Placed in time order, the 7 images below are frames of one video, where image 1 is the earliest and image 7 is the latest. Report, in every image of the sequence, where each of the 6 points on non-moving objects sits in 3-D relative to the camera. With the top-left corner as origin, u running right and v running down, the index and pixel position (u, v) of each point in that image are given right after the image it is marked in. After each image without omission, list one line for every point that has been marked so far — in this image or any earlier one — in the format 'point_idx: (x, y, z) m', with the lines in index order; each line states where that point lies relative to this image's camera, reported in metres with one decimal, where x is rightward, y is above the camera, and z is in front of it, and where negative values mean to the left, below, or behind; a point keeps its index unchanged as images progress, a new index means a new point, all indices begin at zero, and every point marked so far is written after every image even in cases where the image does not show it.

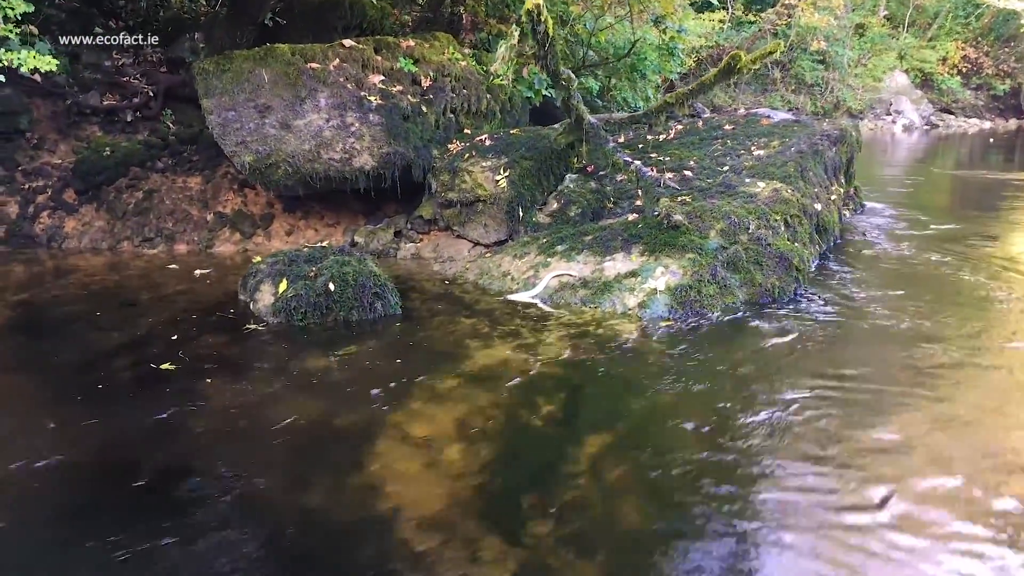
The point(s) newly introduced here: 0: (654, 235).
0: (+1.0, +0.4, +6.7) m
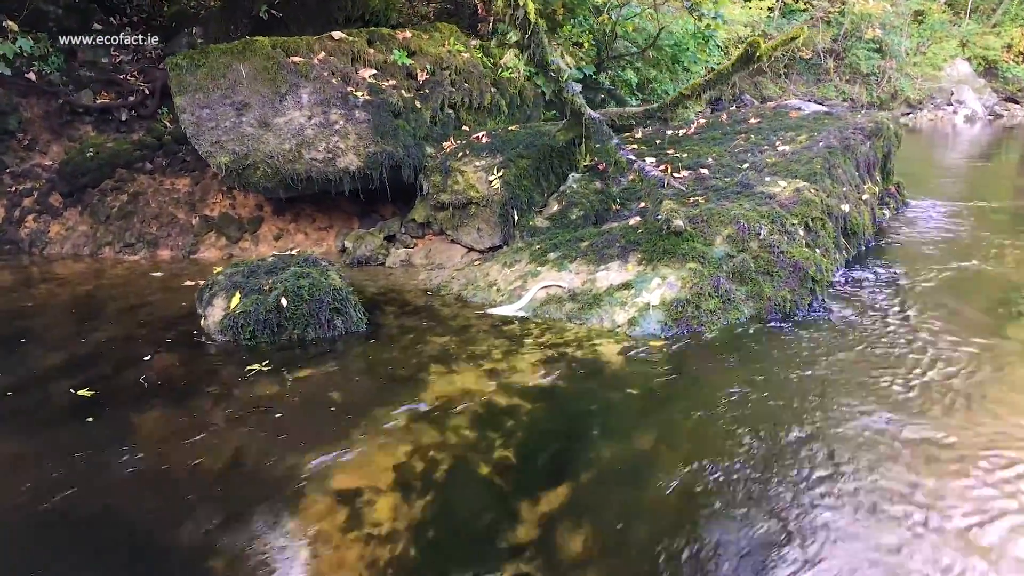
0: (+0.9, +0.3, +6.0) m
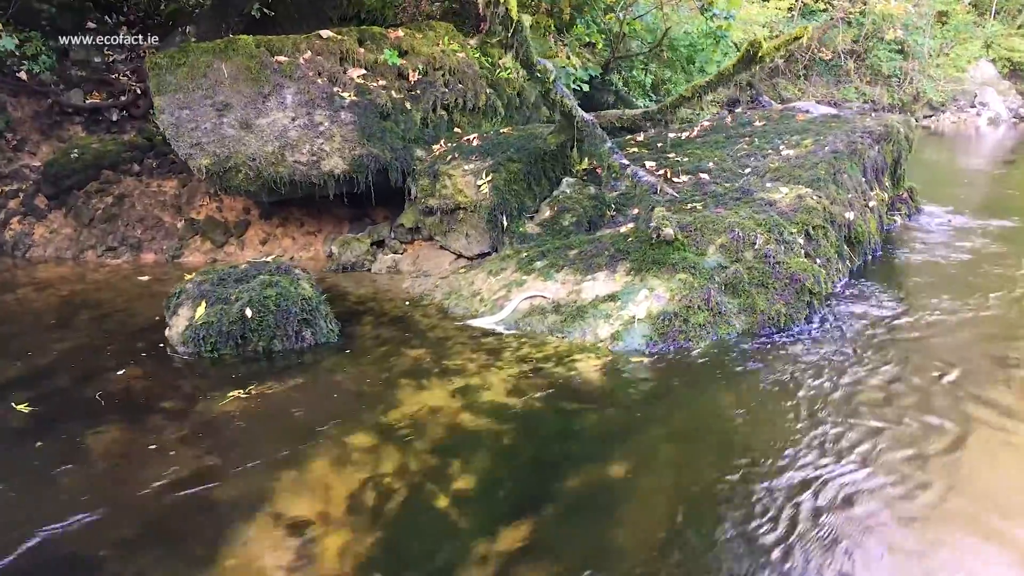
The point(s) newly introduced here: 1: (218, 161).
0: (+0.8, +0.2, +5.8) m
1: (-2.2, +0.9, +6.9) m
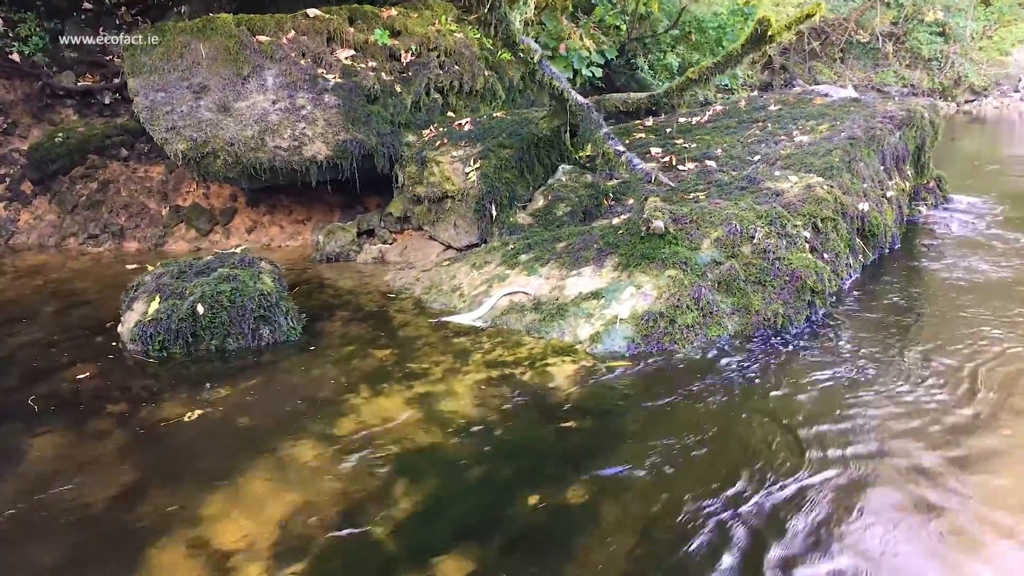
0: (+0.7, +0.3, +5.4) m
1: (-2.3, +1.0, +6.6) m
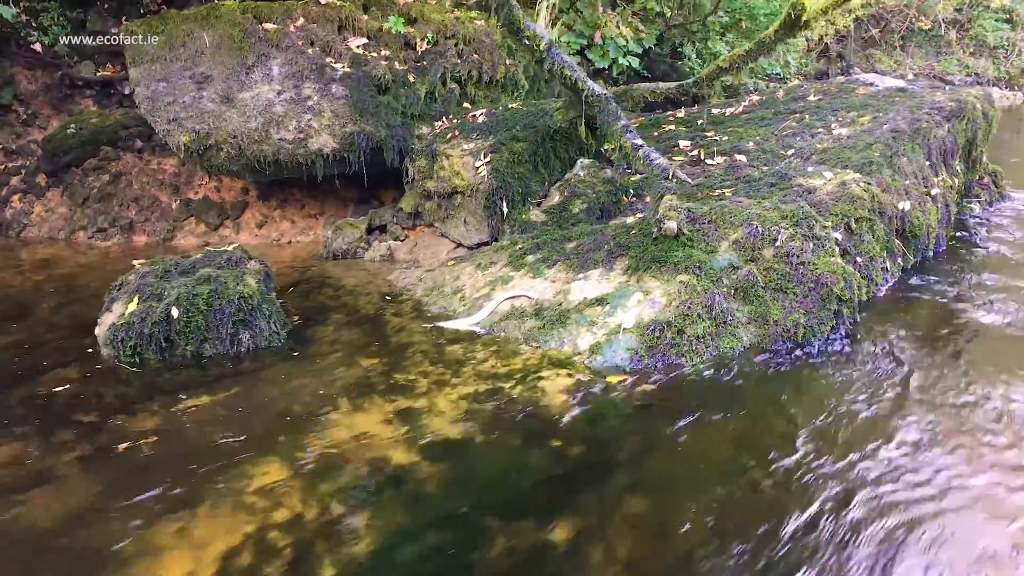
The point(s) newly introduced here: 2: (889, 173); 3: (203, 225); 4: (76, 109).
0: (+0.7, +0.2, +5.0) m
1: (-2.2, +1.0, +6.4) m
2: (+2.5, +0.7, +6.1) m
3: (-2.5, +0.5, +7.4) m
4: (-4.2, +1.7, +9.0) m
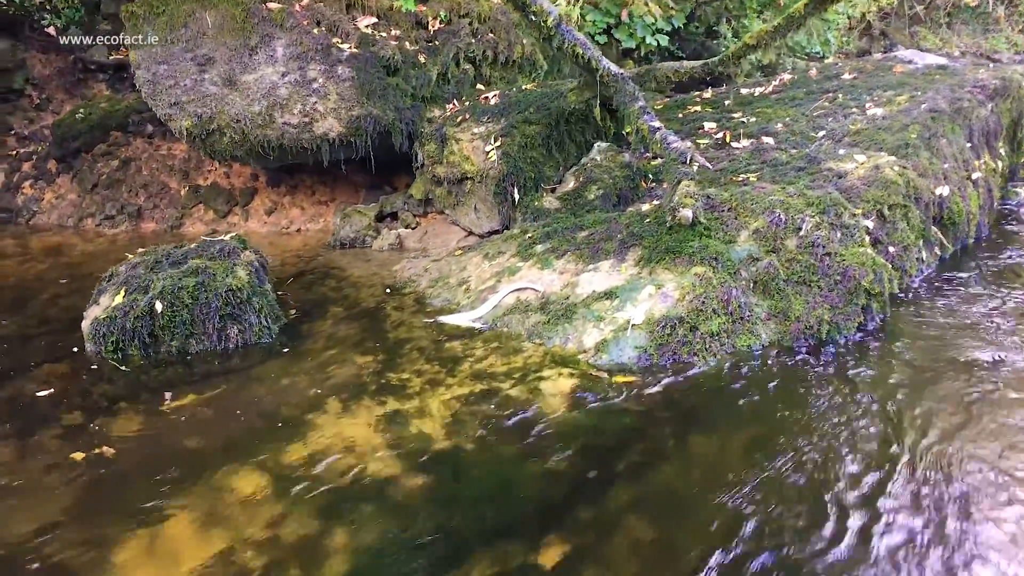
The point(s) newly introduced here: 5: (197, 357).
0: (+0.7, +0.3, +4.7) m
1: (-2.1, +1.1, +6.2) m
2: (+2.5, +0.8, +5.7) m
3: (-2.3, +0.6, +7.3) m
4: (-4.0, +1.9, +8.9) m
5: (-1.4, -0.3, +4.3) m
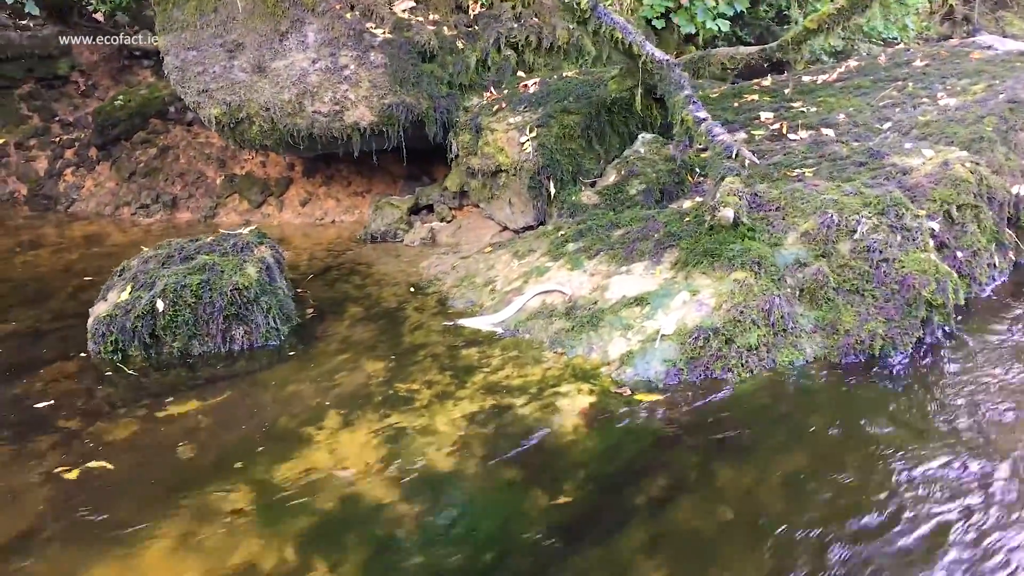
0: (+0.9, +0.2, +4.3) m
1: (-1.8, +1.1, +6.0) m
2: (+2.7, +0.8, +5.2) m
3: (-2.0, +0.7, +7.1) m
4: (-3.6, +2.0, +8.8) m
5: (-1.4, -0.3, +4.1) m
